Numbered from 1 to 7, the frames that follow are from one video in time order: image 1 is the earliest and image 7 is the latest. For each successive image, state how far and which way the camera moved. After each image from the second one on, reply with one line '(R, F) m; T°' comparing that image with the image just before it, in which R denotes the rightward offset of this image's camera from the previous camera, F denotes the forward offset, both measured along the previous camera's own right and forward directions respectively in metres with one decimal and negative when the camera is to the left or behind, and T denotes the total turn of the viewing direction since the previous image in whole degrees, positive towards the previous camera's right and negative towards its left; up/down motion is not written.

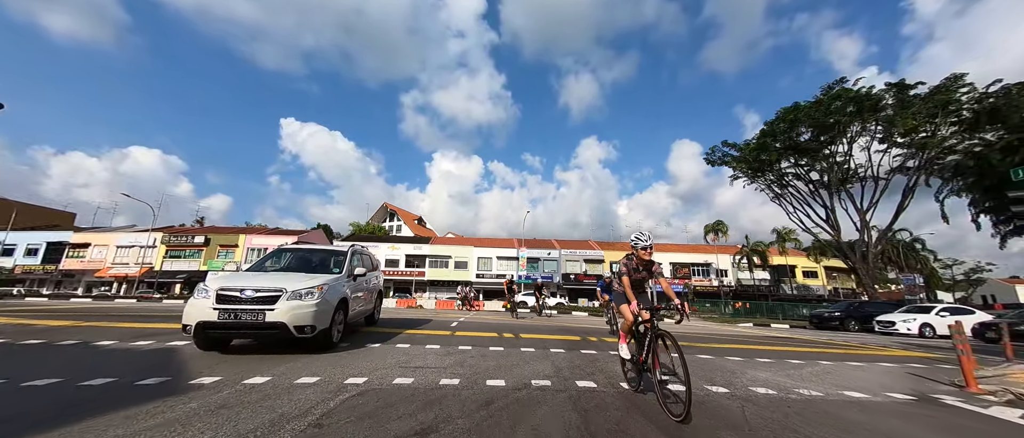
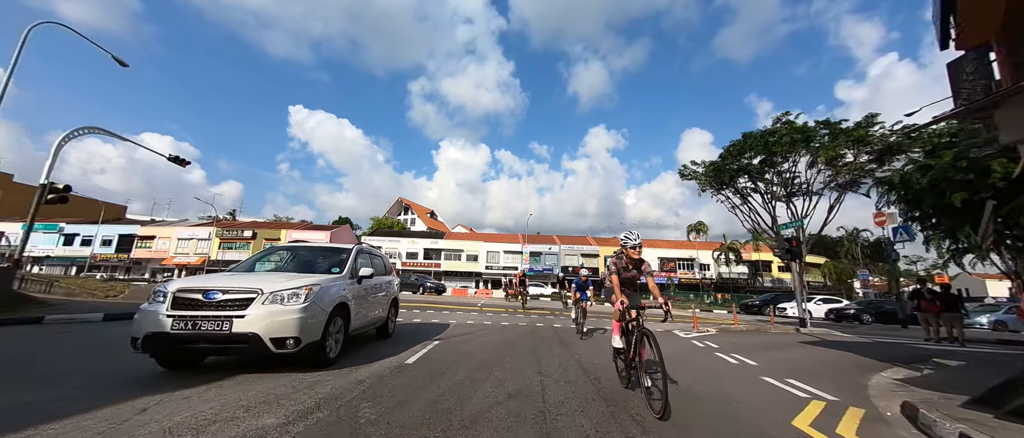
(+0.7, -0.8) m; -1°
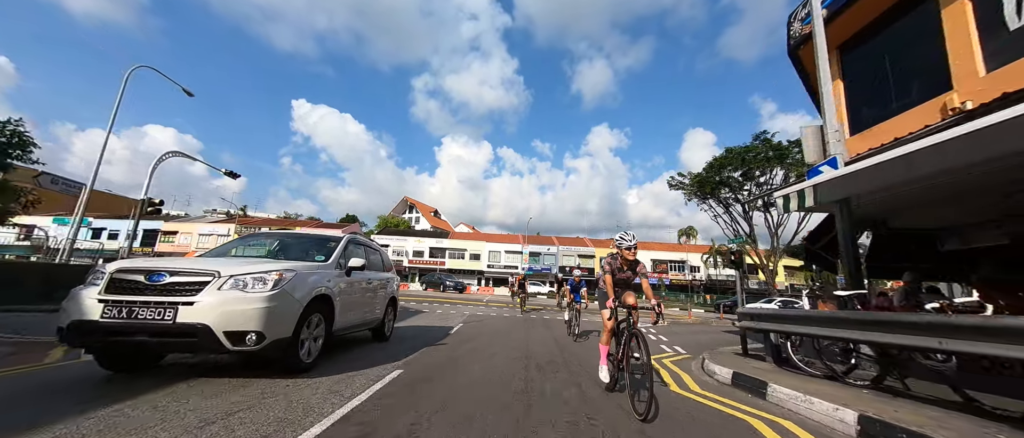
(+0.2, 0.0) m; 0°
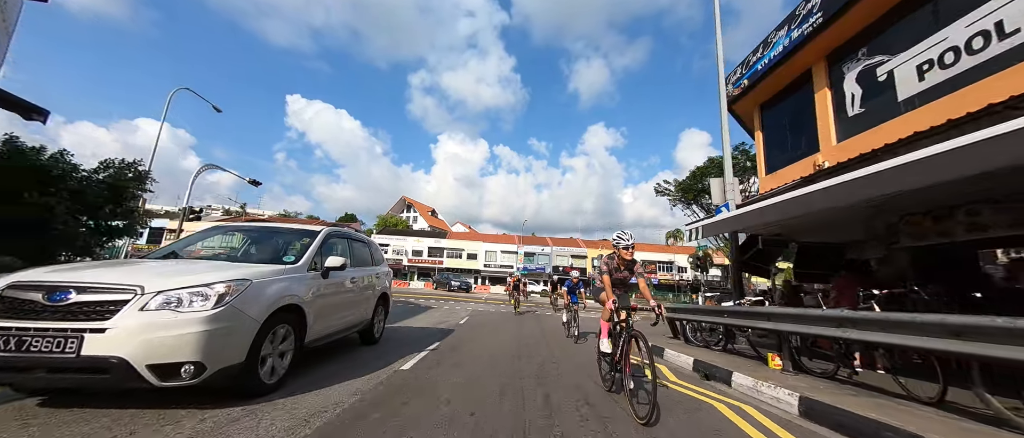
(0.0, +0.4) m; +1°
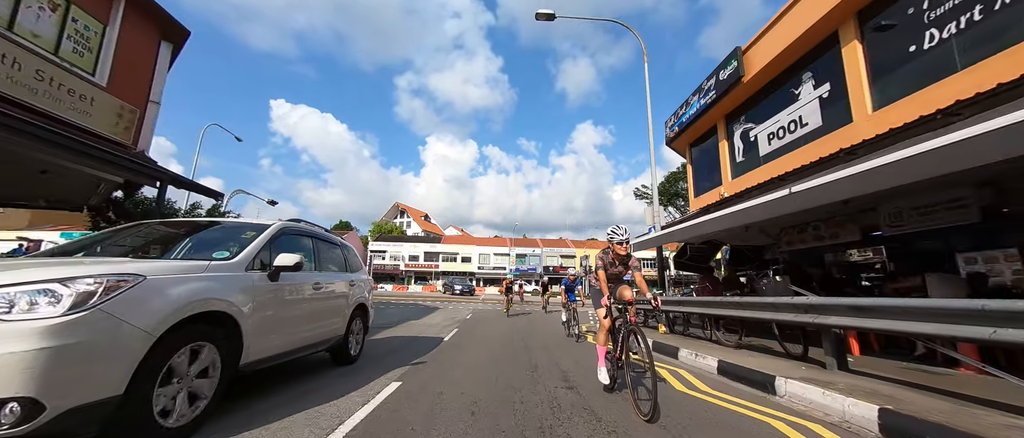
(0.0, +0.6) m; +1°
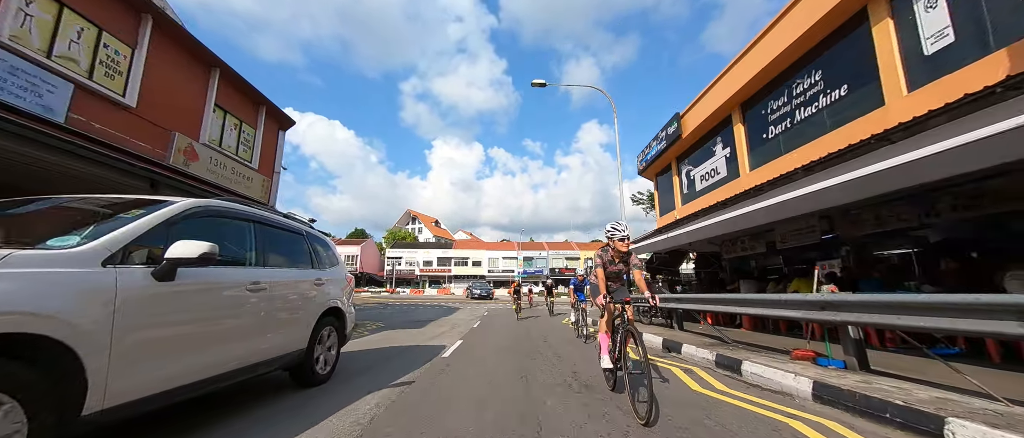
(0.0, +0.8) m; -1°
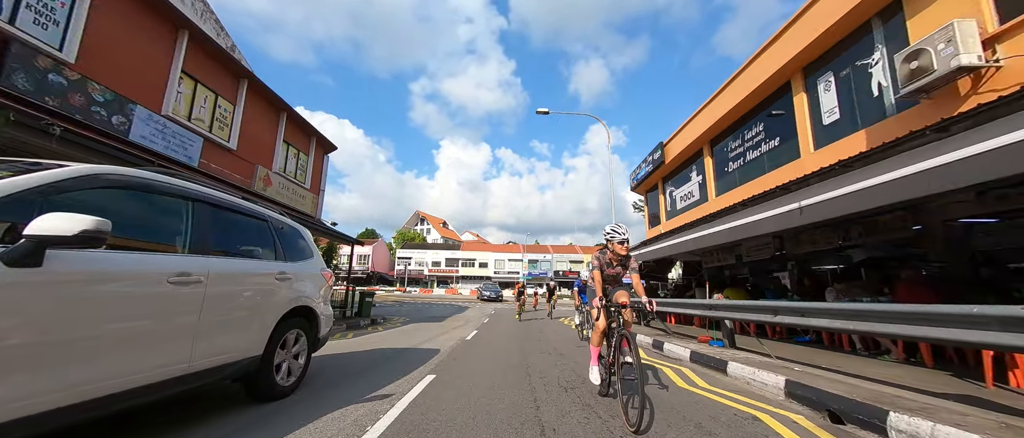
(+0.1, +0.4) m; -1°
